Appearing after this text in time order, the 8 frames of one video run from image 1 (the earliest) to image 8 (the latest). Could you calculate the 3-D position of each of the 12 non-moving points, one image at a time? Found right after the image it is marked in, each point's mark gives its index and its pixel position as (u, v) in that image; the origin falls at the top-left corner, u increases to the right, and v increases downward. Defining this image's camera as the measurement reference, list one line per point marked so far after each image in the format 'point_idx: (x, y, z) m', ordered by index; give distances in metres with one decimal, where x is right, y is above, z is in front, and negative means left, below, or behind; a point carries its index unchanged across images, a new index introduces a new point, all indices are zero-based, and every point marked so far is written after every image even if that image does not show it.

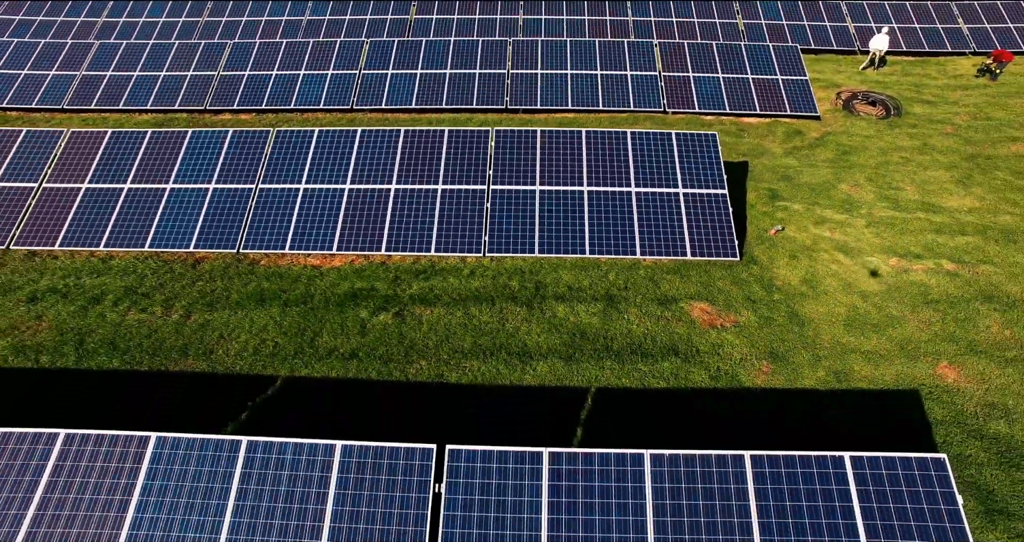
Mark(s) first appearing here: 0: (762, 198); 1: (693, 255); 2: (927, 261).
0: (+6.6, +1.9, +17.8) m
1: (+3.8, +0.3, +14.4) m
2: (+9.4, +0.3, +15.4) m
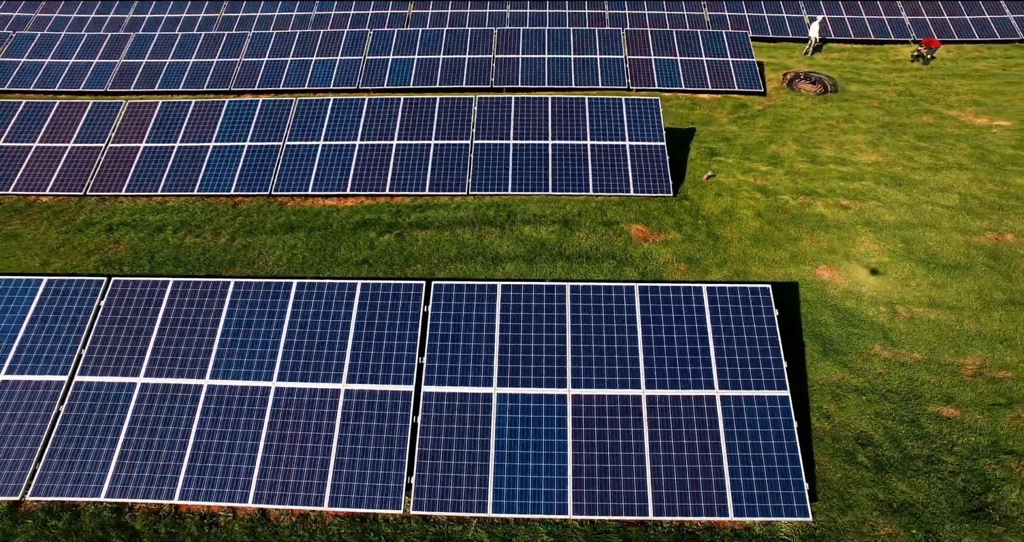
0: (+6.0, +3.7, +21.6) m
1: (+3.2, +2.1, +18.1) m
2: (+8.9, +2.1, +19.2) m
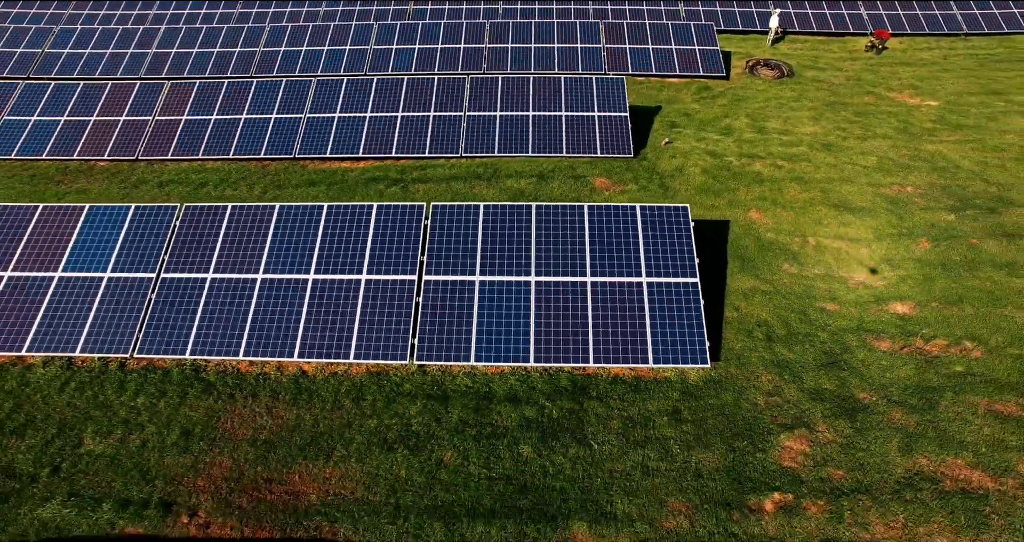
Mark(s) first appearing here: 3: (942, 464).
0: (+5.6, +5.4, +25.1) m
1: (+2.8, +3.7, +21.7) m
2: (+8.4, +3.7, +22.7) m
3: (+7.3, -3.2, +11.7) m
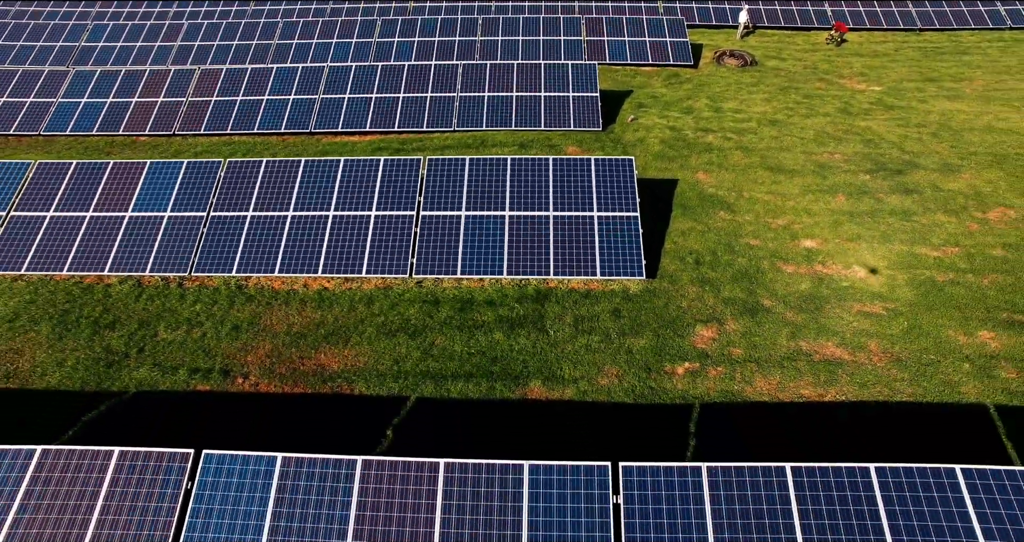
0: (+5.1, +7.0, +28.8) m
1: (+2.3, +5.3, +25.3) m
2: (+7.9, +5.3, +26.3) m
3: (+6.7, -1.6, +15.3) m
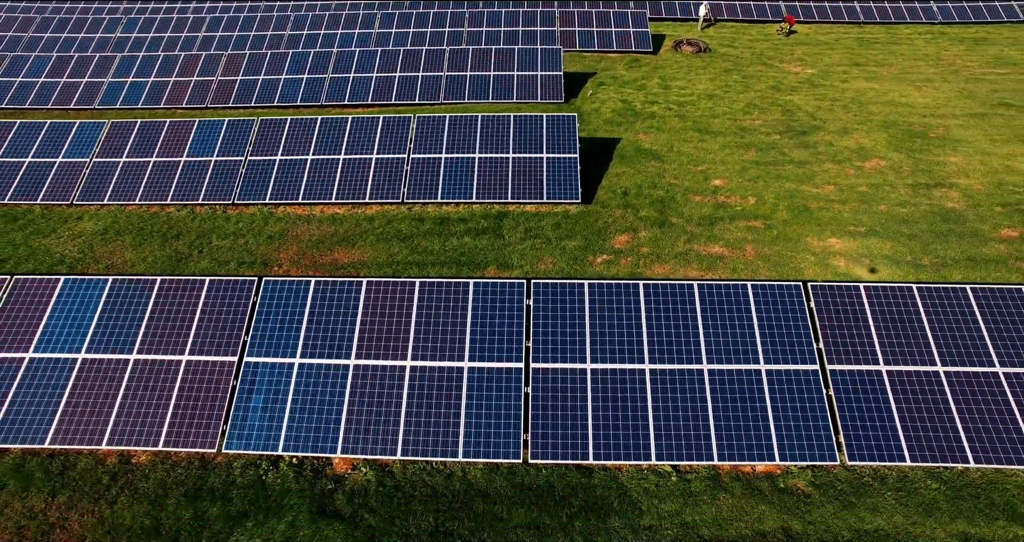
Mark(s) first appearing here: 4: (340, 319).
0: (+4.1, +9.3, +34.0) m
1: (+1.3, +7.7, +30.5) m
2: (+6.9, +7.6, +31.5) m
3: (+5.7, +0.7, +20.4) m
4: (-3.6, -1.0, +14.3) m
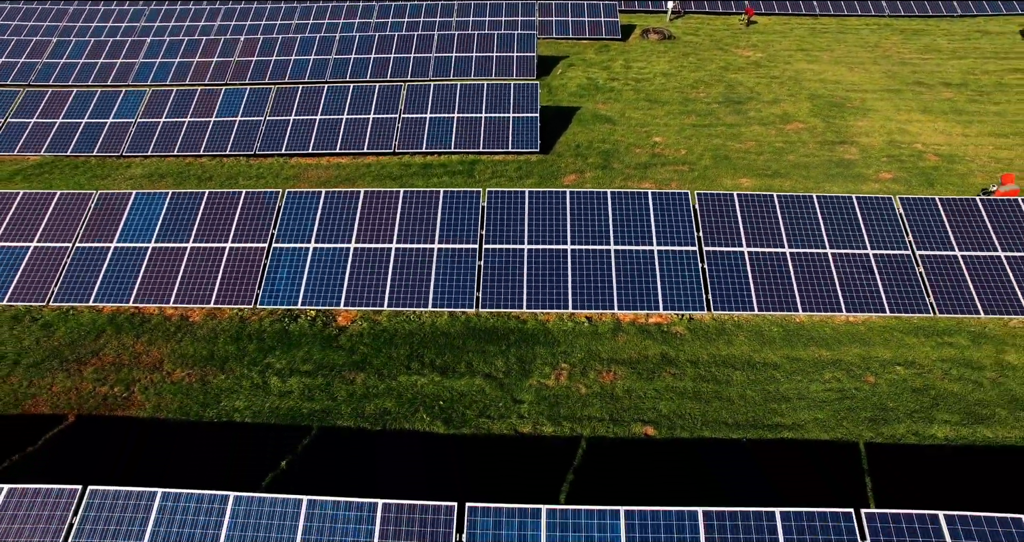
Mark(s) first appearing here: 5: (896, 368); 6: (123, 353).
0: (+3.0, +11.7, +38.8) m
1: (+0.2, +10.1, +35.4) m
2: (+5.8, +10.0, +36.3) m
3: (+4.6, +3.2, +25.2) m
4: (-4.7, +1.4, +19.1) m
5: (+9.0, -2.3, +16.3) m
6: (-9.7, -2.1, +17.2) m
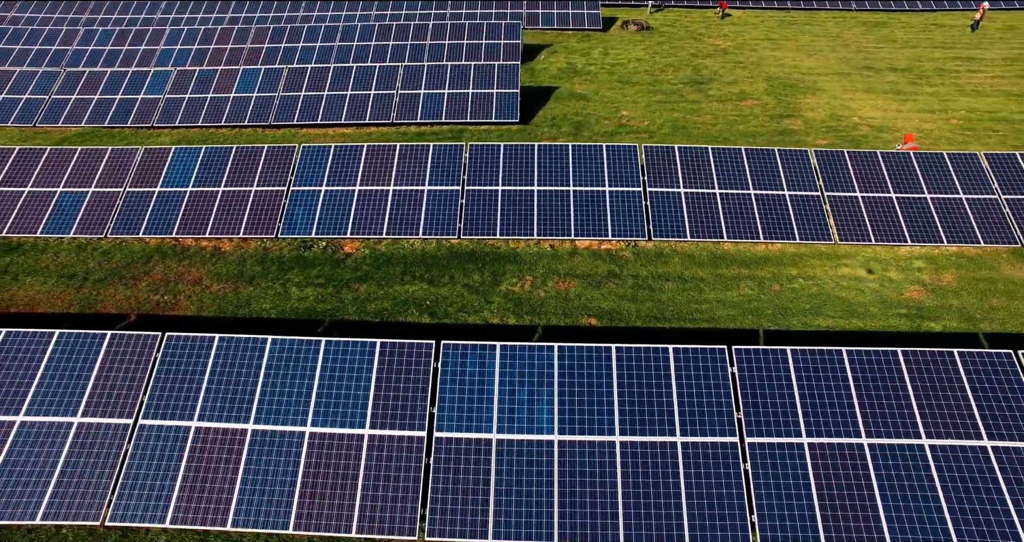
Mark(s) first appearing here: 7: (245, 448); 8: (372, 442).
0: (+2.3, +13.6, +42.6) m
1: (-0.5, +12.0, +39.2) m
2: (+5.1, +12.0, +40.2) m
3: (+3.9, +5.1, +29.0) m
4: (-5.4, +3.4, +22.9) m
5: (+8.3, -0.3, +20.1) m
6: (-10.4, -0.1, +21.0) m
7: (-5.1, -3.3, +13.0) m
8: (-2.6, -3.2, +13.0) m
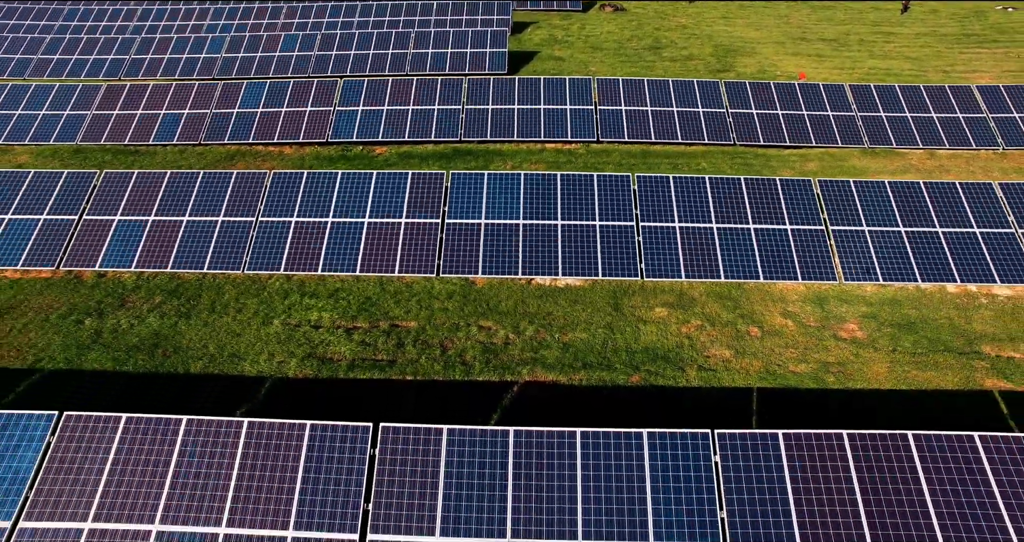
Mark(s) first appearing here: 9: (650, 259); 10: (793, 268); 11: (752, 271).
0: (+1.7, +17.9, +50.7) m
1: (-1.1, +16.3, +47.2) m
2: (+4.6, +16.3, +48.2) m
3: (+3.3, +9.5, +37.0) m
4: (-6.0, +7.9, +30.8) m
5: (+7.7, +4.2, +27.9) m
6: (-11.0, +4.4, +28.9) m
7: (-5.6, +1.2, +20.9) m
8: (-3.2, +1.4, +20.8) m
9: (+4.0, +0.3, +20.2) m
10: (+8.1, +0.1, +20.0) m
11: (+6.9, 0.0, +19.9) m
